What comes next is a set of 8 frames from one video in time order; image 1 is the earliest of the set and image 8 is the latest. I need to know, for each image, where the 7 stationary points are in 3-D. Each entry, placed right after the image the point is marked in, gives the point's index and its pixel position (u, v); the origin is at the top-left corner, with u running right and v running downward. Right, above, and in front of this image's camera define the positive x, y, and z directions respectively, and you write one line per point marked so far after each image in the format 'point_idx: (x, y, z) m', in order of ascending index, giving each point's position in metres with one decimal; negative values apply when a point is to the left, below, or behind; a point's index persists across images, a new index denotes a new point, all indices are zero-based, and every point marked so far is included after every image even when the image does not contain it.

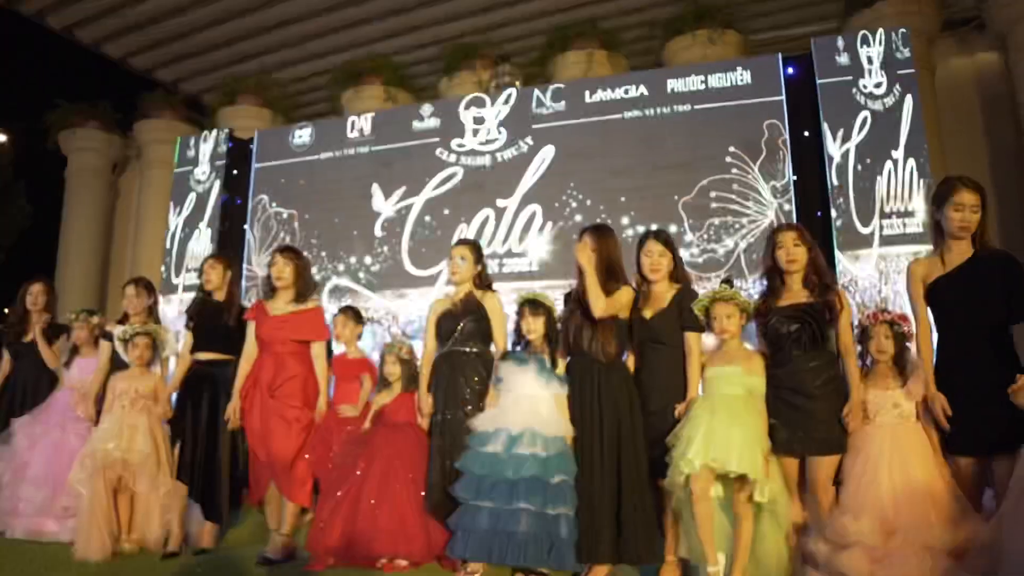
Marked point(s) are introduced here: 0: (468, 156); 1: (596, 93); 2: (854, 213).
0: (-0.2, +0.7, +4.7) m
1: (+0.4, +1.0, +4.4) m
2: (+1.6, +0.3, +3.9) m
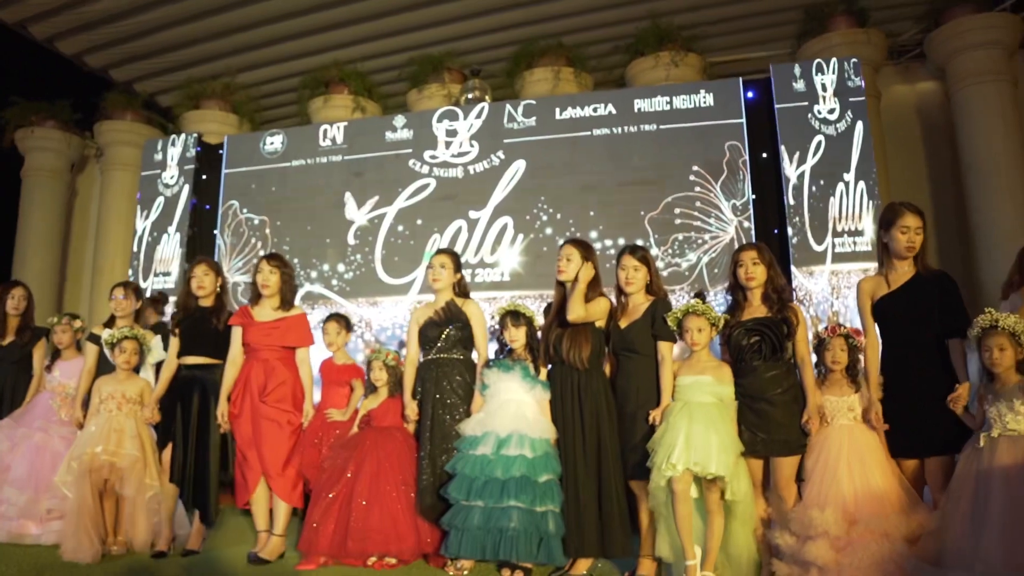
0: (-0.4, +0.7, +4.8) m
1: (+0.3, +1.0, +4.6) m
2: (+1.5, +0.3, +4.1) m
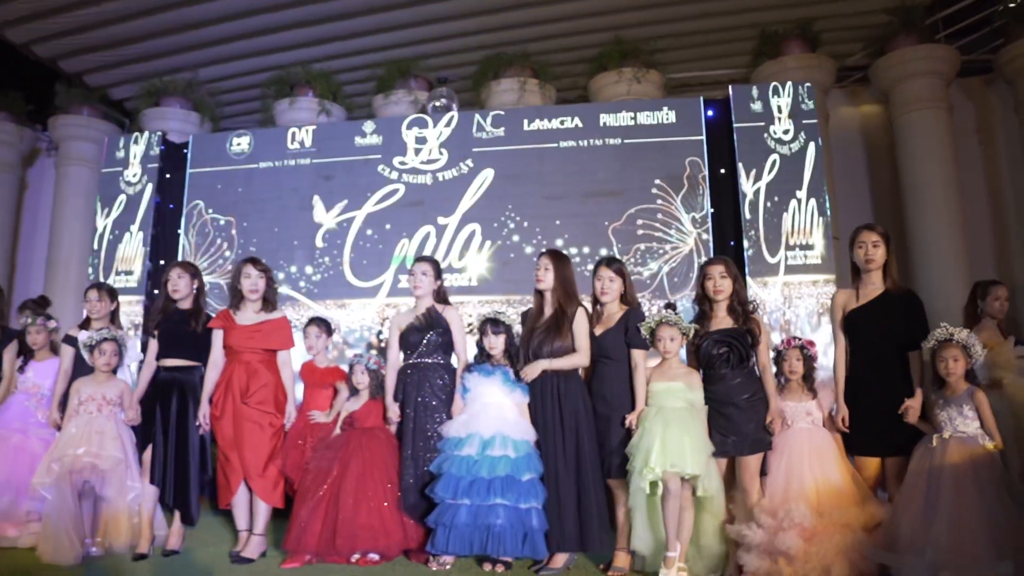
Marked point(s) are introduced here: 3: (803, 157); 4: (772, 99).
0: (-0.6, +0.7, +4.9) m
1: (+0.1, +1.0, +4.8) m
2: (+1.3, +0.2, +4.4) m
3: (+1.5, +0.7, +4.4) m
4: (+1.4, +1.0, +4.5) m
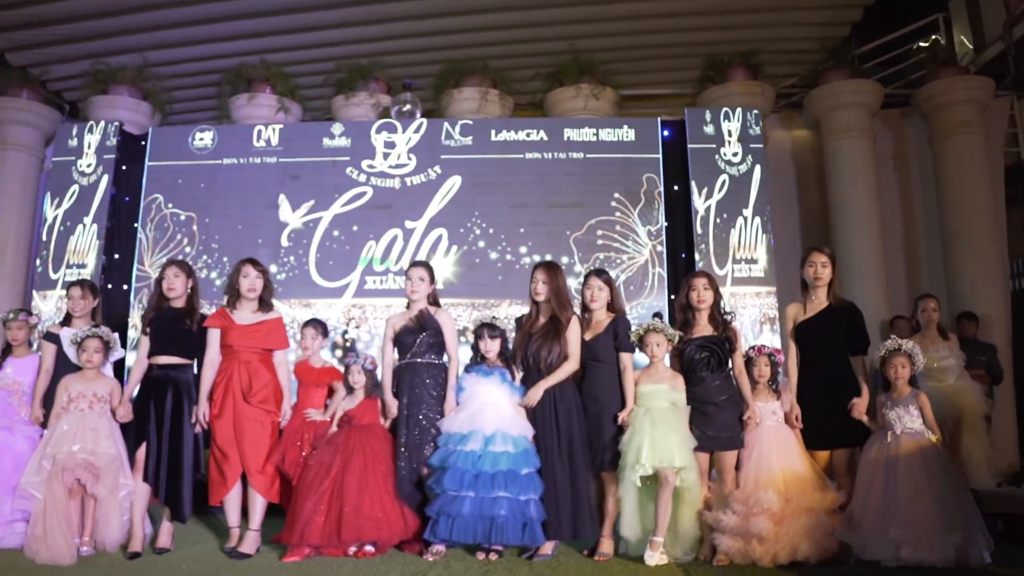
0: (-0.8, +0.7, +5.0) m
1: (-0.1, +0.9, +5.0) m
2: (+1.1, +0.2, +4.8) m
3: (+1.4, +0.6, +4.8) m
4: (+1.2, +1.0, +4.9) m
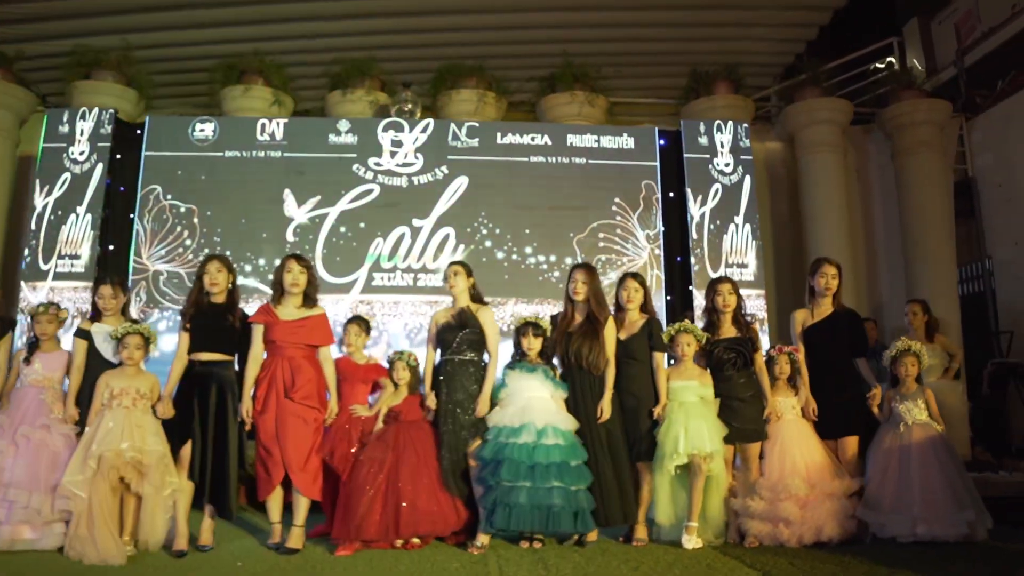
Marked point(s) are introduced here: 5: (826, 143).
0: (-0.8, +0.7, +5.1) m
1: (0.0, +0.9, +5.2) m
2: (+1.2, +0.2, +5.1) m
3: (+1.4, +0.6, +5.2) m
4: (+1.3, +1.0, +5.2) m
5: (+2.1, +1.0, +5.7) m
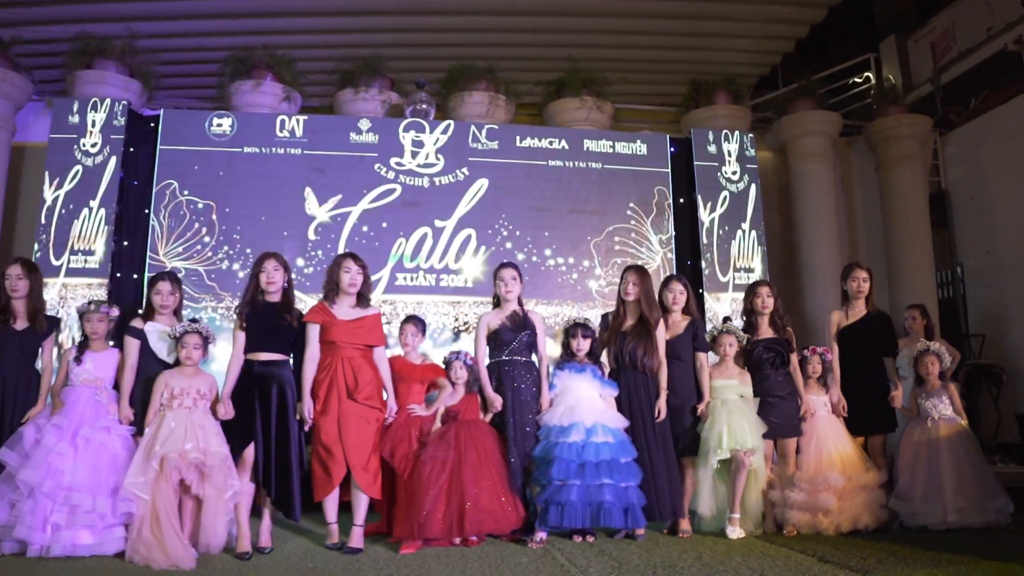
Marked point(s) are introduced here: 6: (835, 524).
0: (-0.7, +0.7, +5.1) m
1: (+0.1, +0.9, +5.3) m
2: (+1.3, +0.2, +5.3) m
3: (+1.5, +0.6, +5.4) m
4: (+1.4, +0.9, +5.4) m
5: (+2.2, +1.0, +6.0) m
6: (+1.4, -1.0, +3.7) m
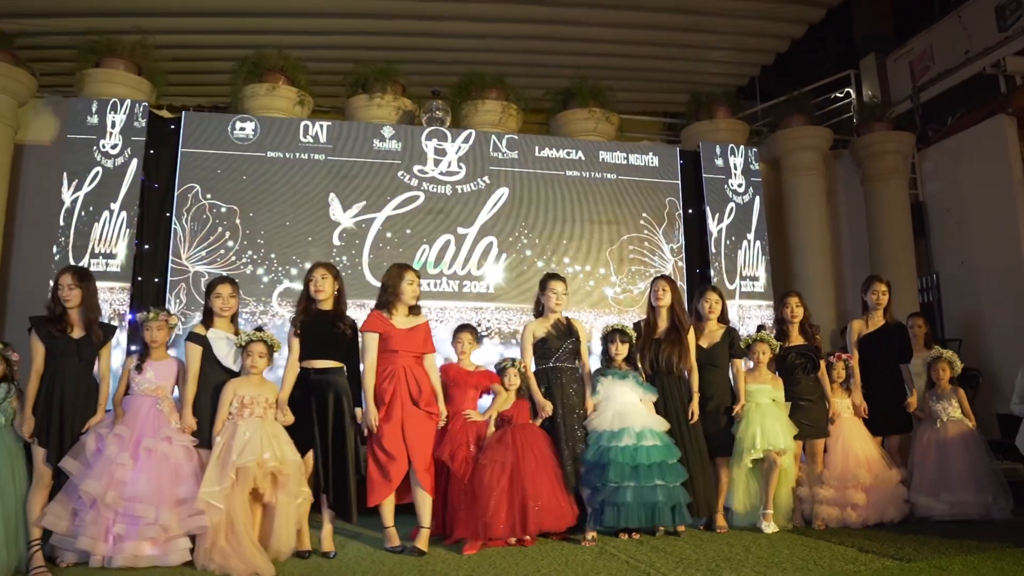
0: (-0.5, +0.7, +5.2) m
1: (+0.2, +0.9, +5.4) m
2: (+1.4, +0.1, +5.5) m
3: (+1.6, +0.6, +5.7) m
4: (+1.5, +0.9, +5.7) m
5: (+2.2, +0.9, +6.3) m
6: (+1.7, -1.1, +4.0) m
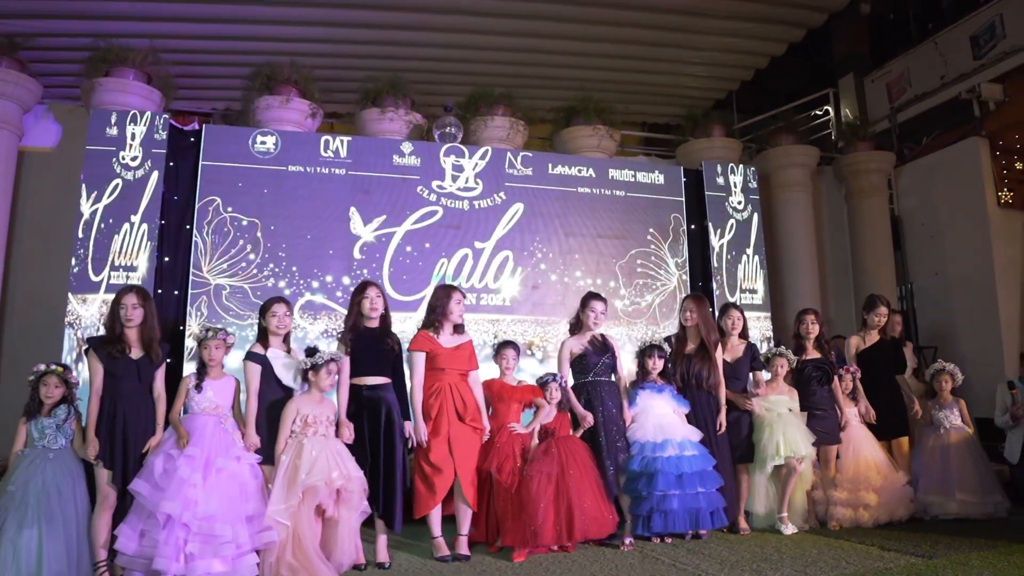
0: (-0.4, +0.6, +5.3) m
1: (+0.3, +0.8, +5.6) m
2: (+1.5, 0.0, +5.8) m
3: (+1.7, +0.5, +5.9) m
4: (+1.5, +0.8, +5.9) m
5: (+2.3, +0.8, +6.6) m
6: (+1.9, -1.2, +4.3) m
